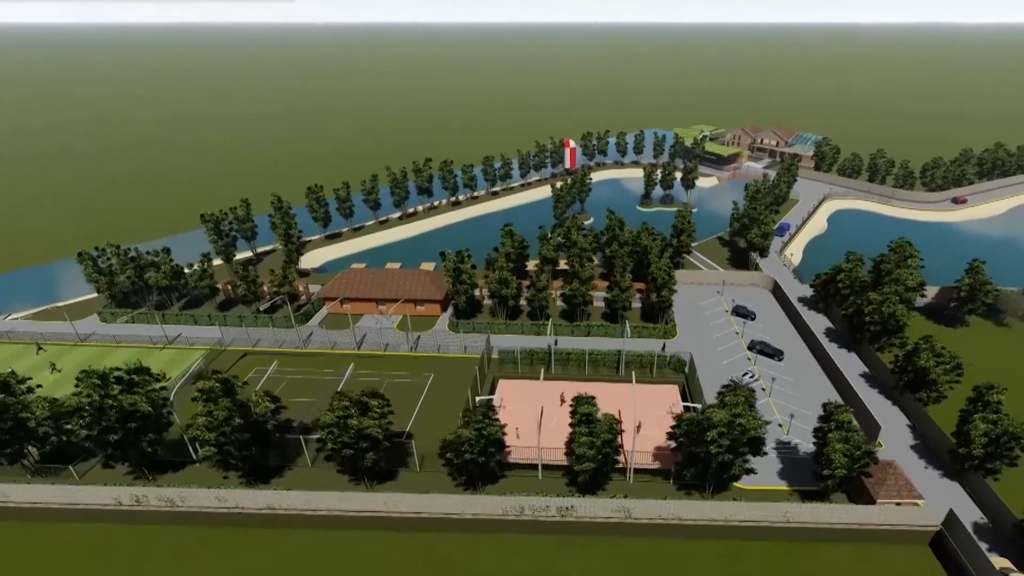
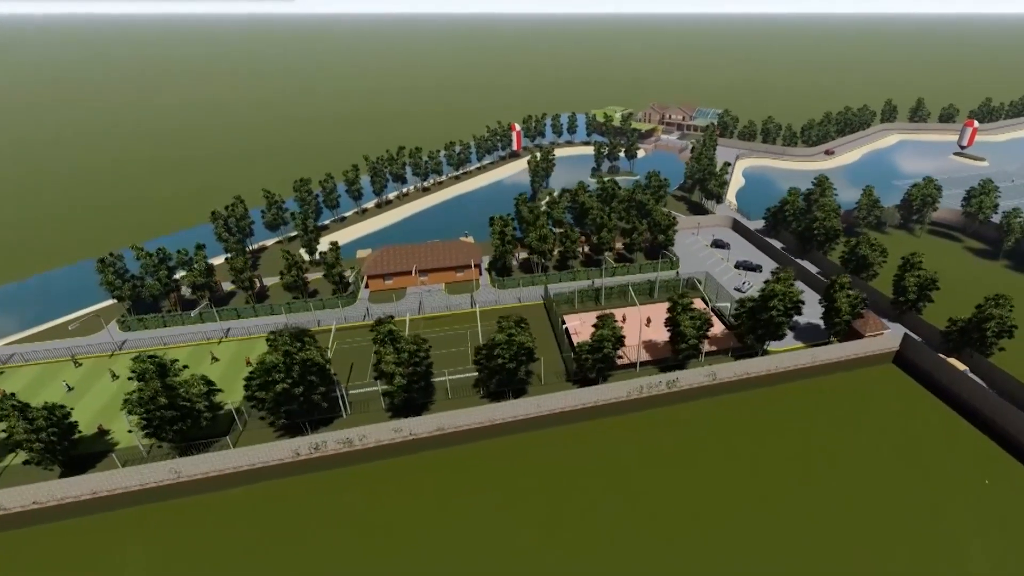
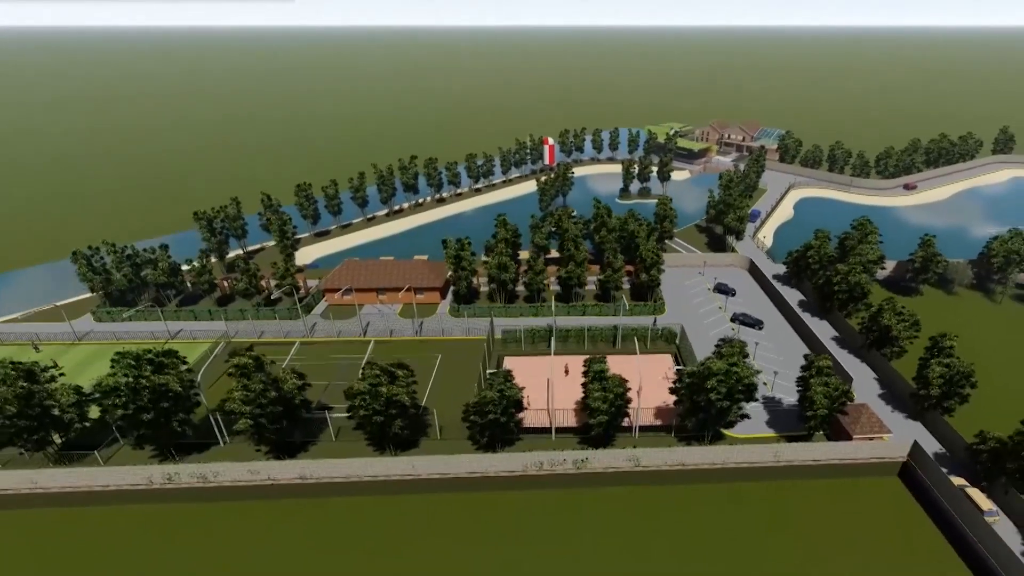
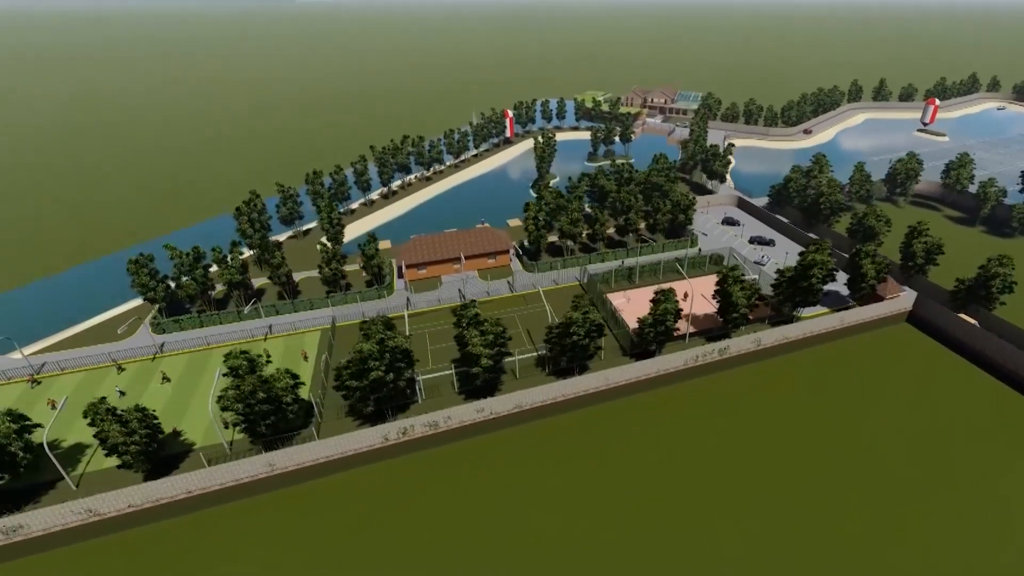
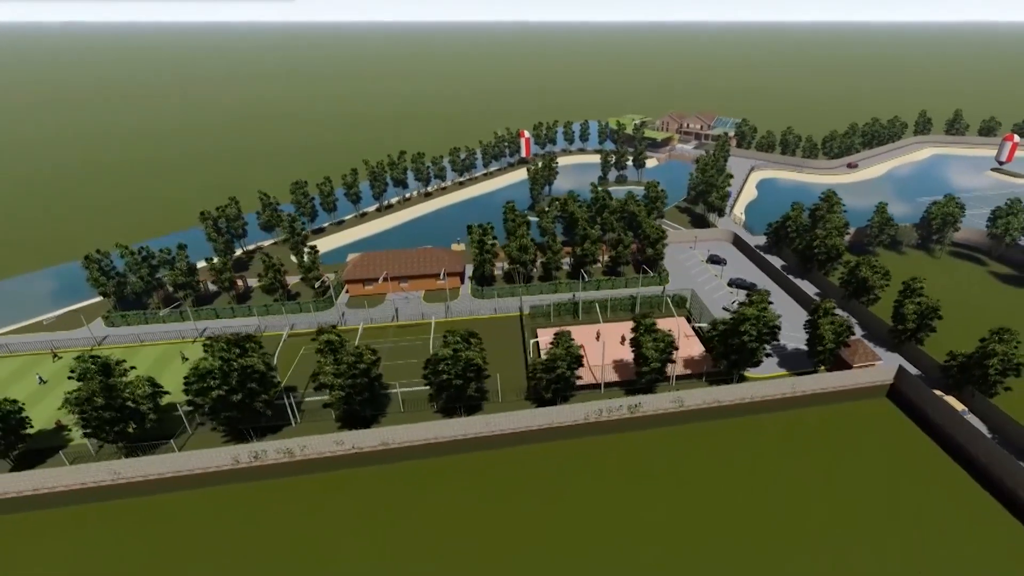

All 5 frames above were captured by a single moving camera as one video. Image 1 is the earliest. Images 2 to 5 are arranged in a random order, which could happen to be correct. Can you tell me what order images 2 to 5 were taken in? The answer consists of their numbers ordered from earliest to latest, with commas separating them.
3, 5, 2, 4
